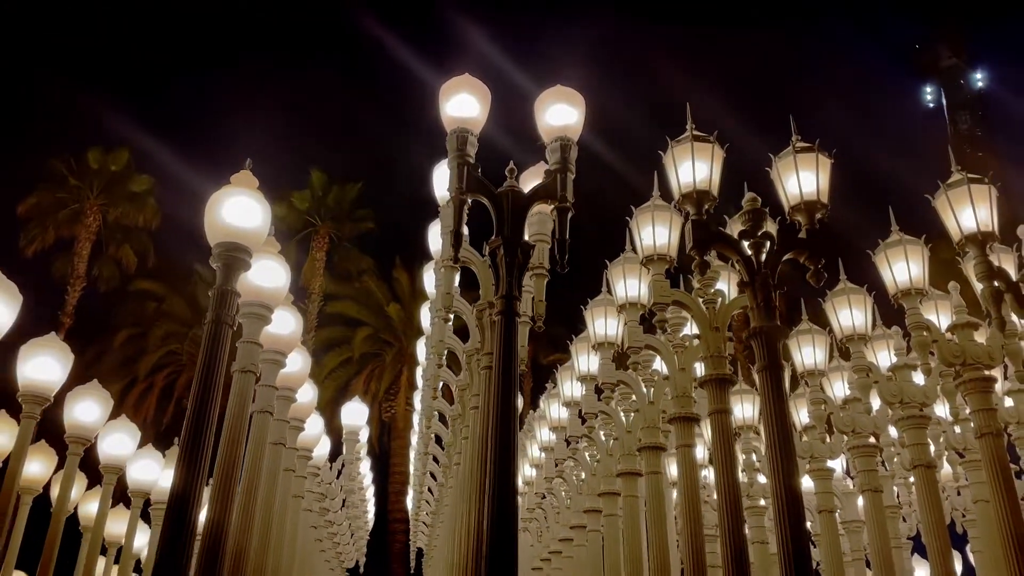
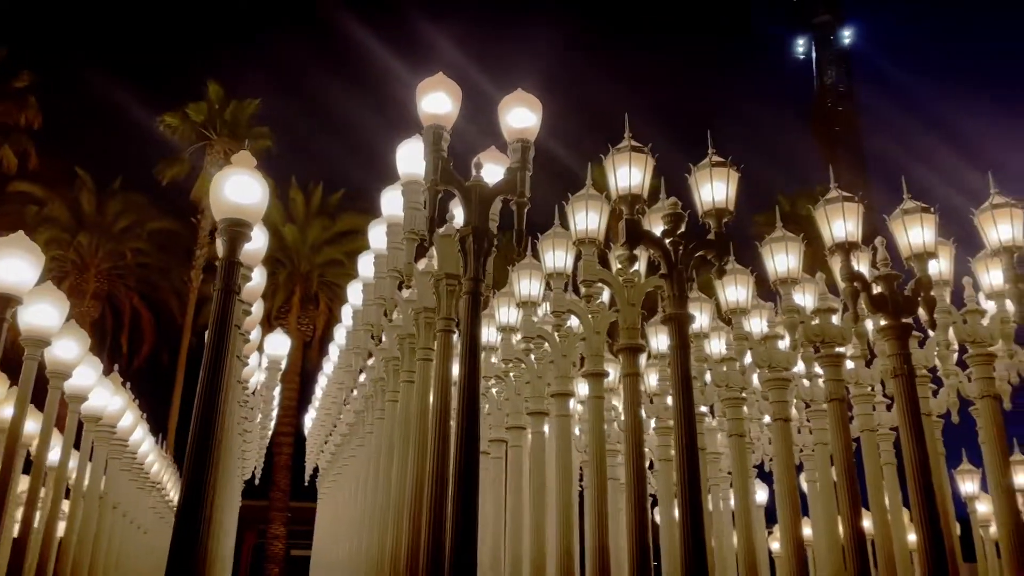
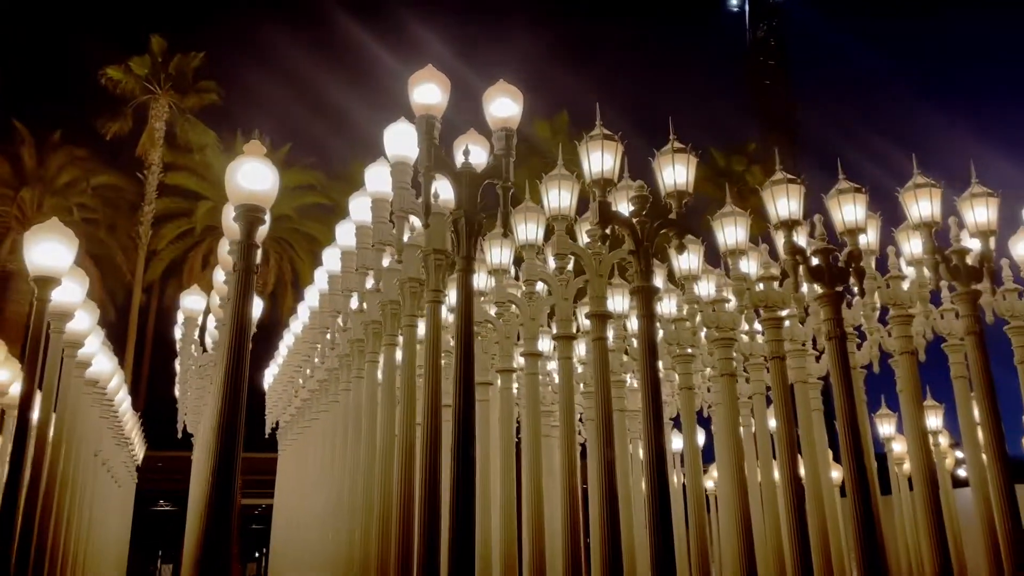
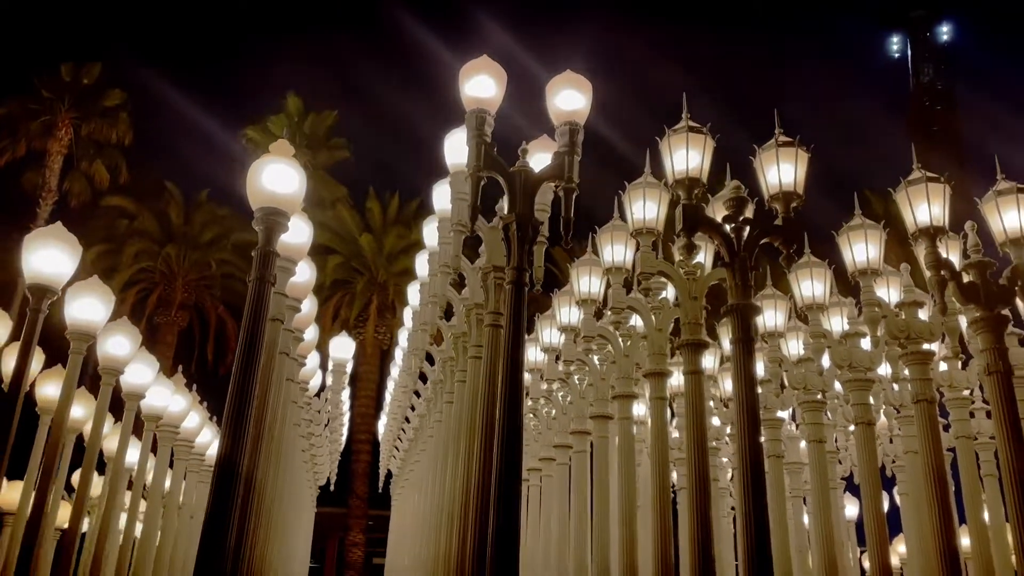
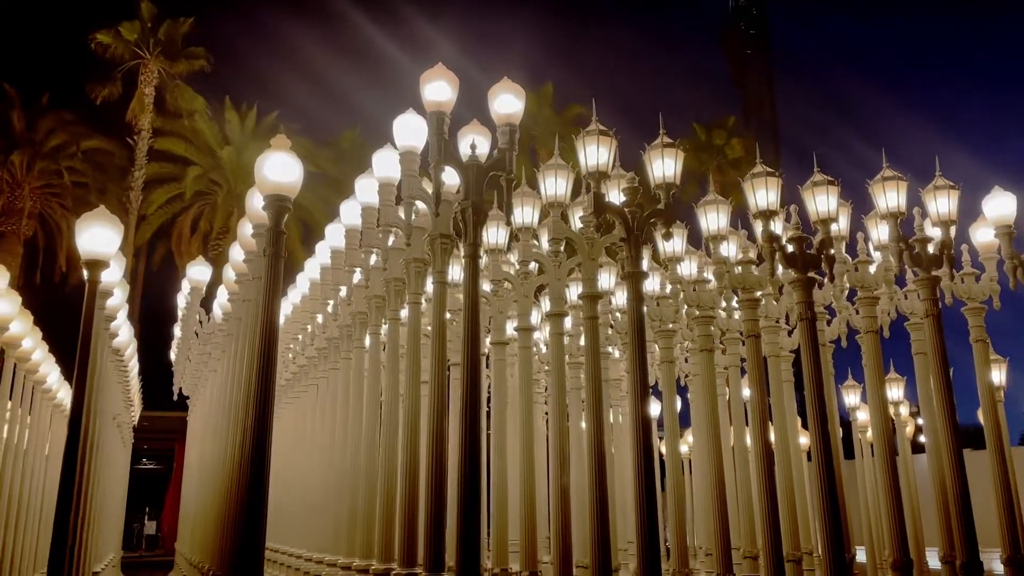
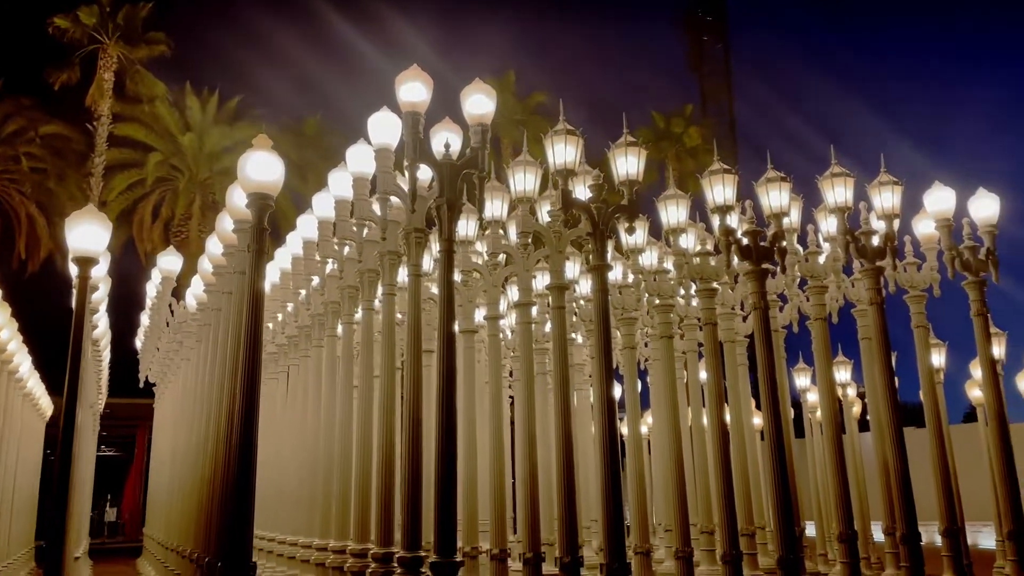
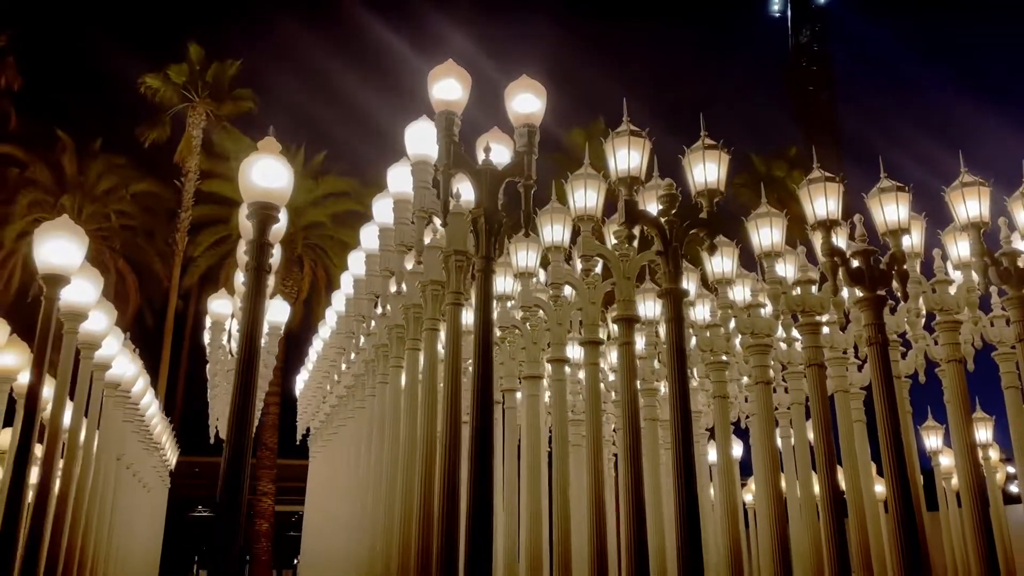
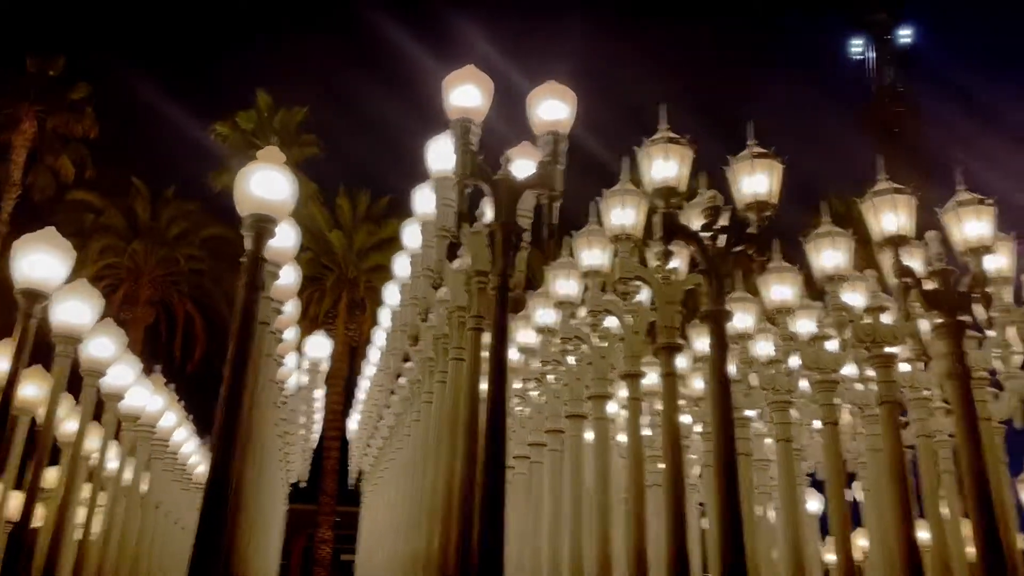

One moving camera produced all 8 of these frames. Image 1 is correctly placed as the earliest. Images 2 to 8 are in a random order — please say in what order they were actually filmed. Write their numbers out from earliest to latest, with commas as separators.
4, 8, 2, 7, 3, 5, 6
